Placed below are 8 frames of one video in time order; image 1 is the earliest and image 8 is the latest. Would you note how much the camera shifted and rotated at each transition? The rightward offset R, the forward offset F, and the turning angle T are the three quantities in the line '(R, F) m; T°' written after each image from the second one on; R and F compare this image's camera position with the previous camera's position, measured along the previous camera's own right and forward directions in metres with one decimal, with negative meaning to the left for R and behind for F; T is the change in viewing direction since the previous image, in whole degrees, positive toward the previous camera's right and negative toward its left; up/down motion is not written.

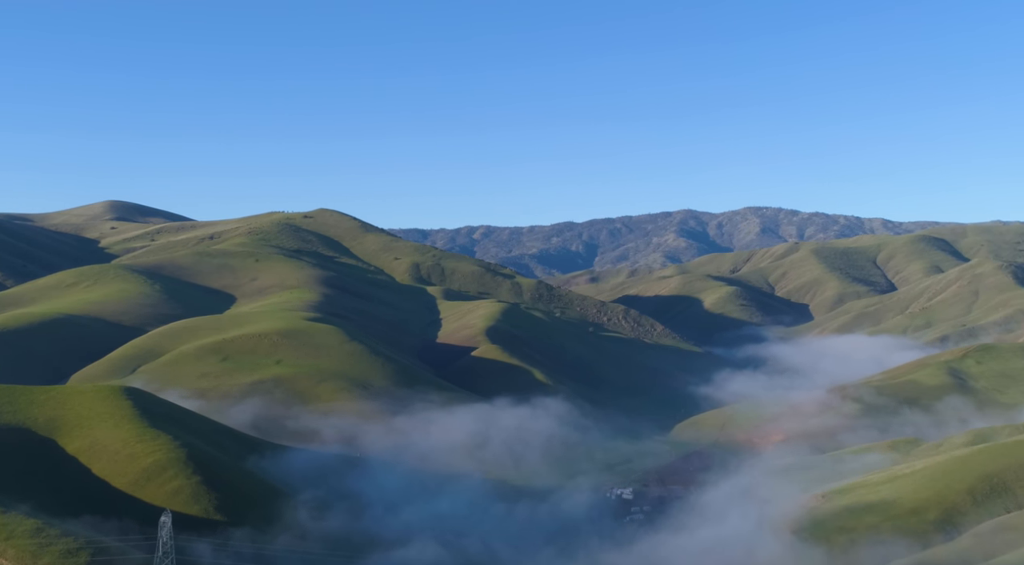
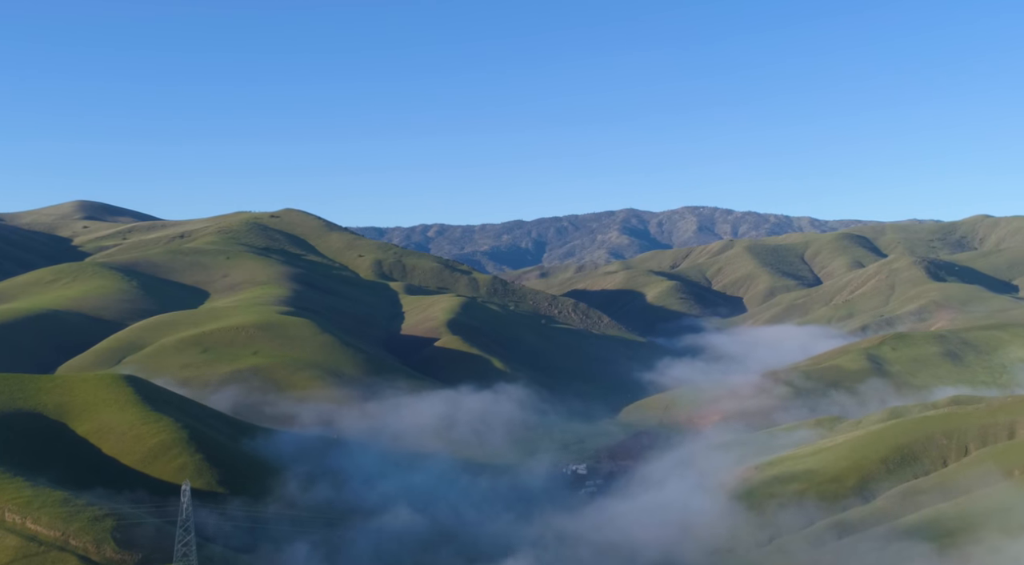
(-4.6, -17.2) m; +3°
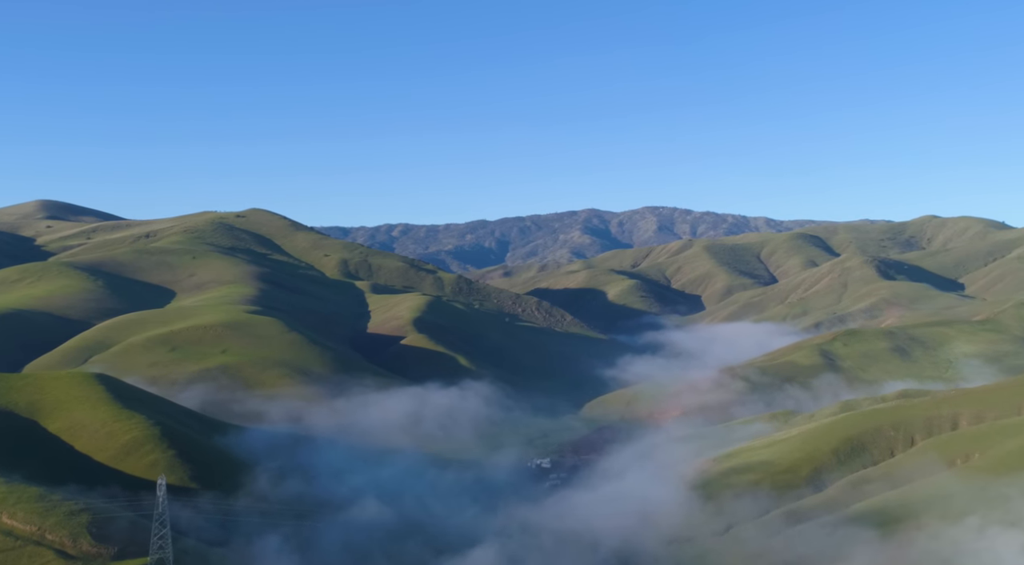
(-0.6, -5.1) m; +2°
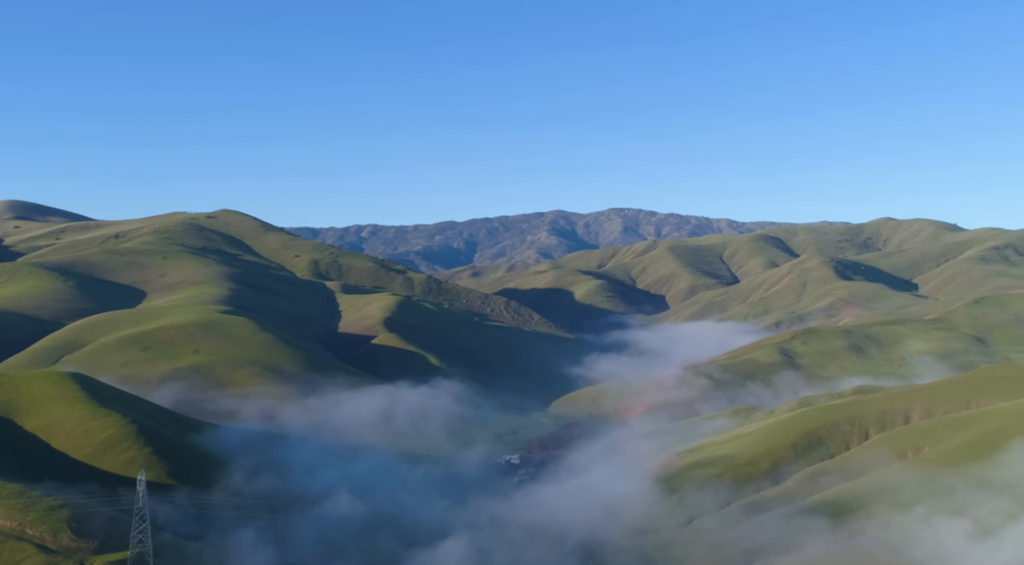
(-0.6, -5.0) m; +2°
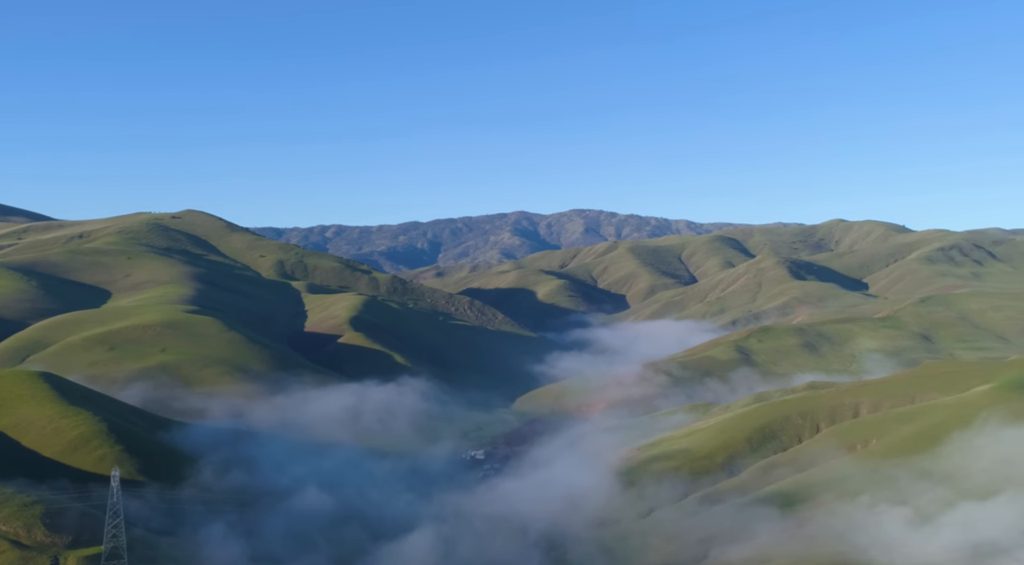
(-0.4, -4.9) m; +2°
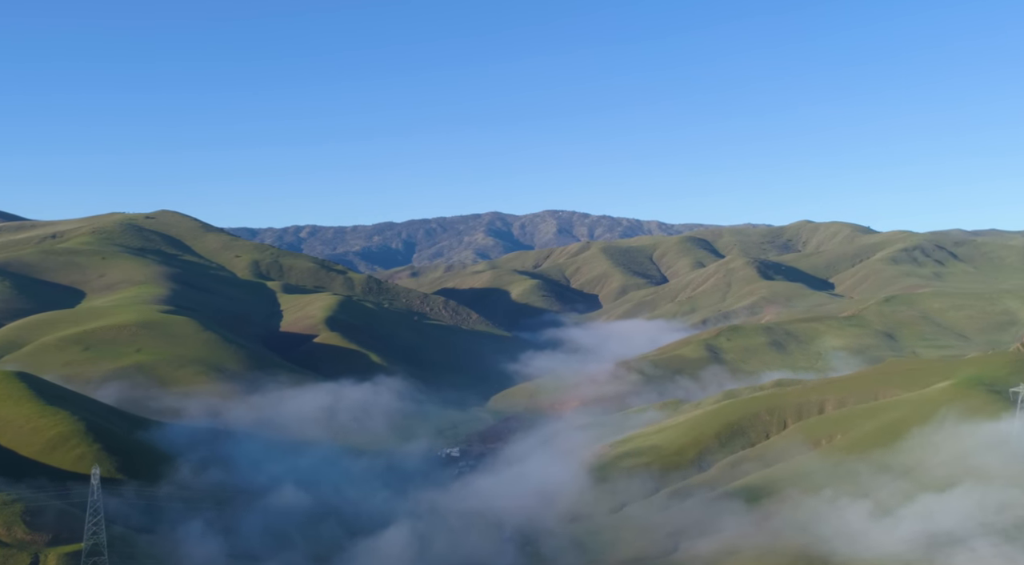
(-0.2, -3.2) m; +1°
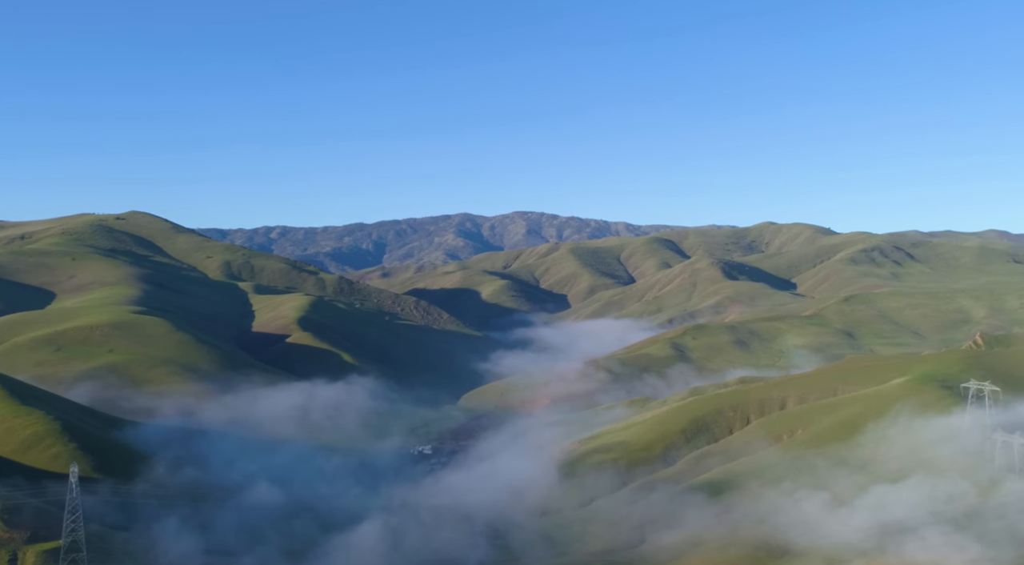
(-0.2, -4.0) m; +1°
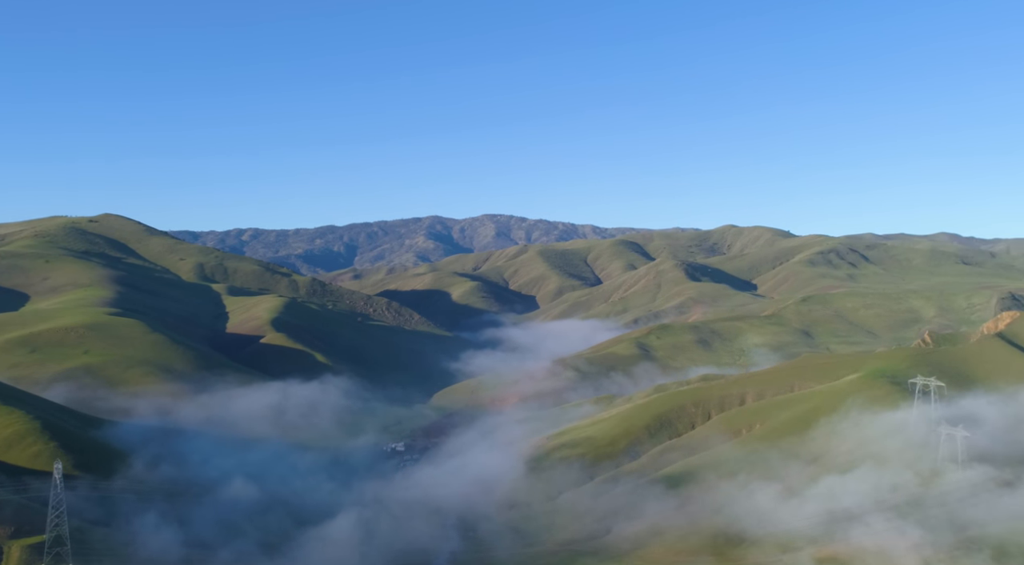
(-0.2, -5.9) m; +1°
